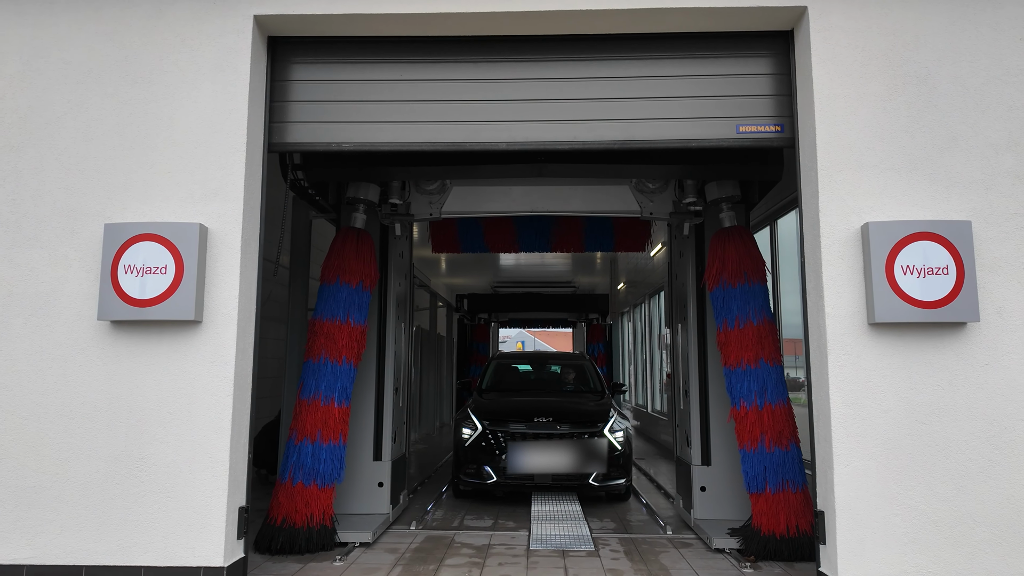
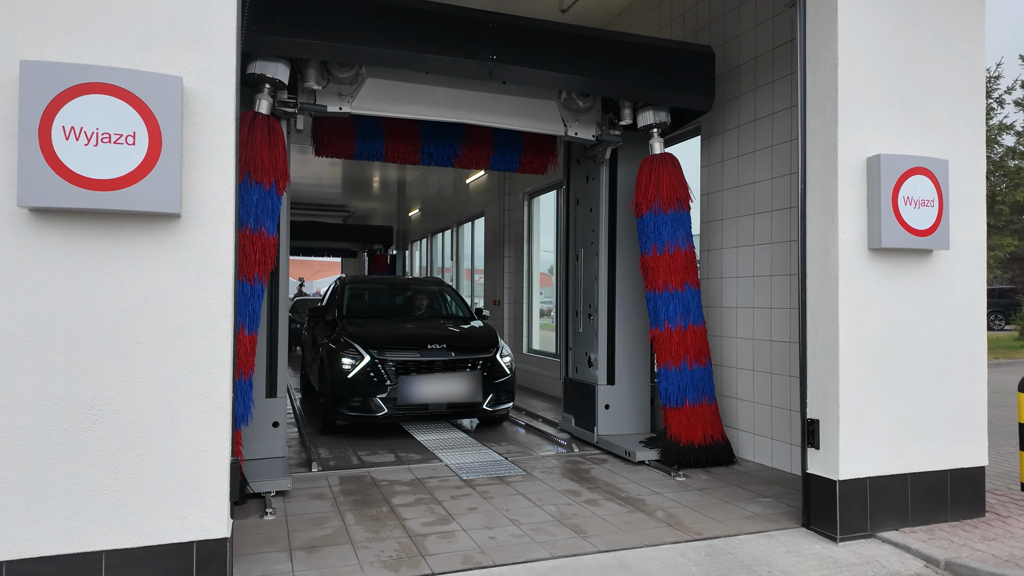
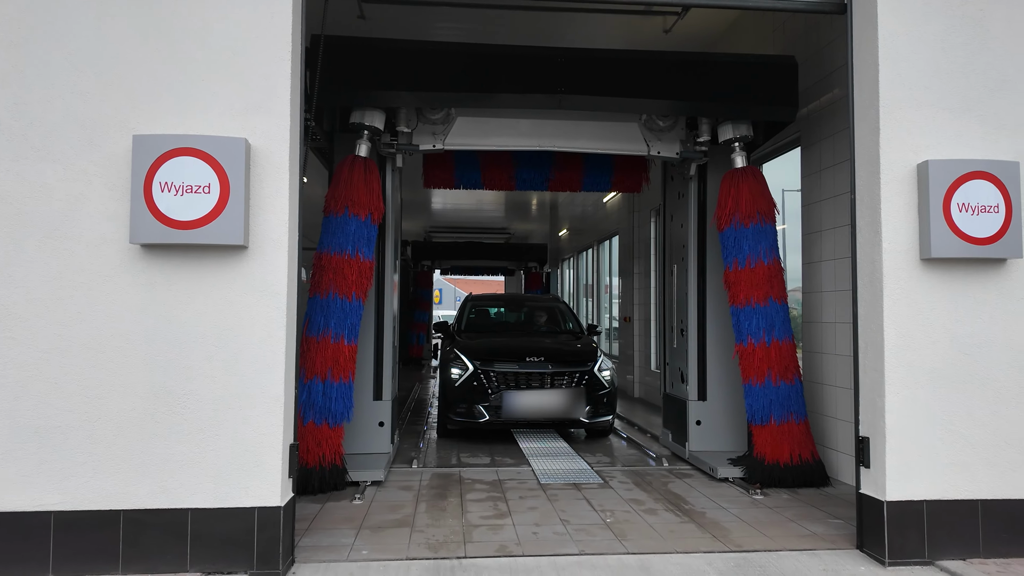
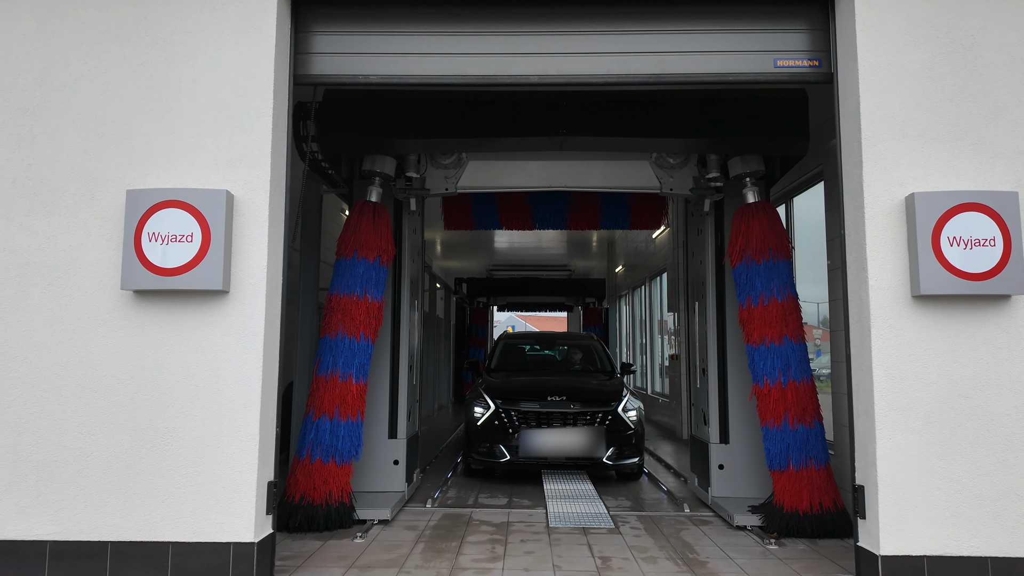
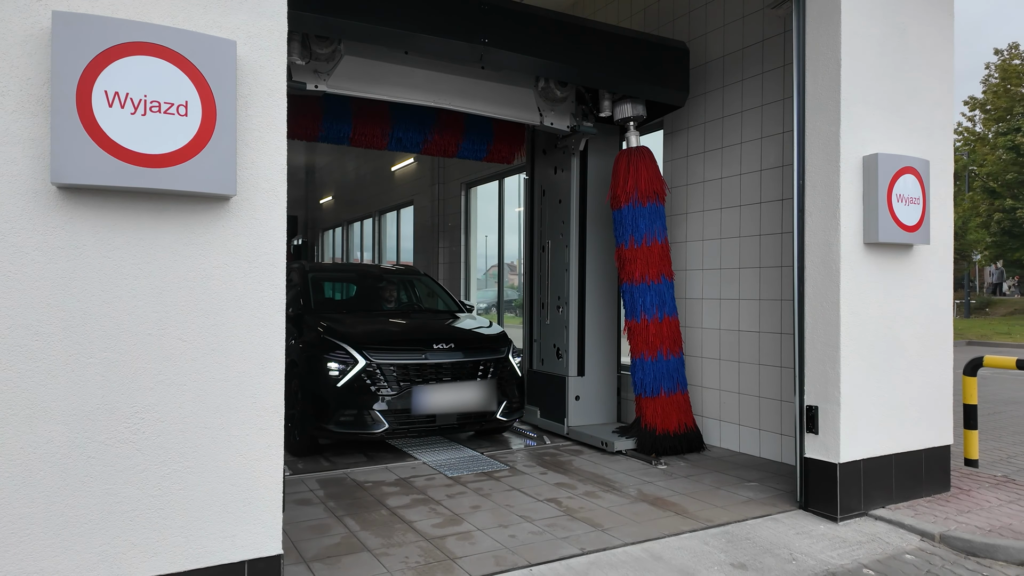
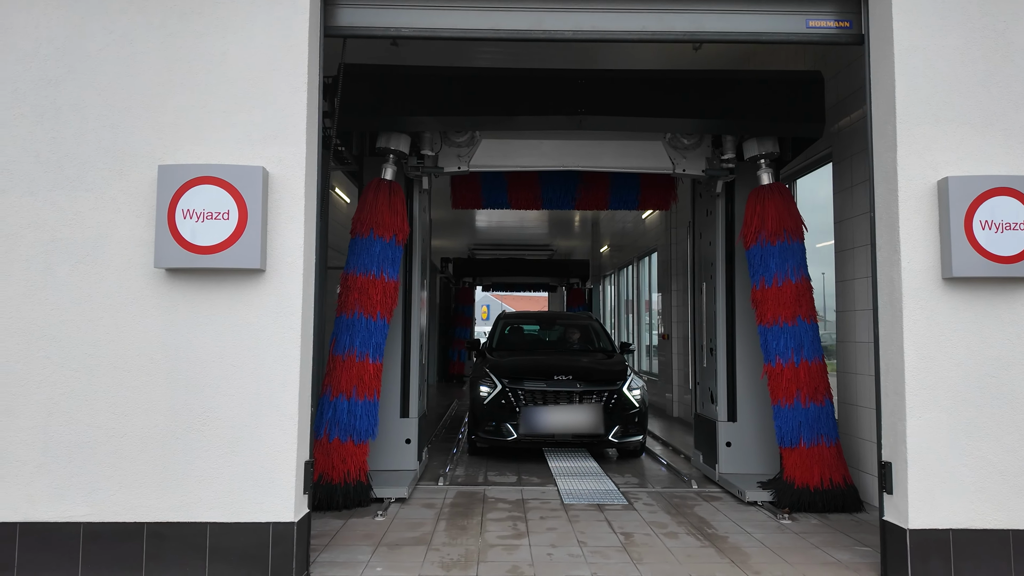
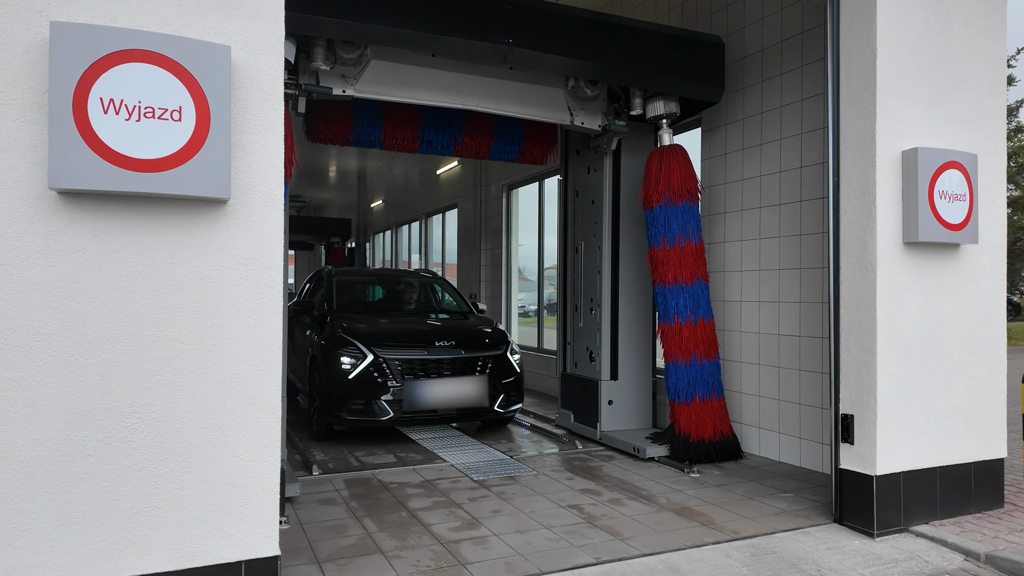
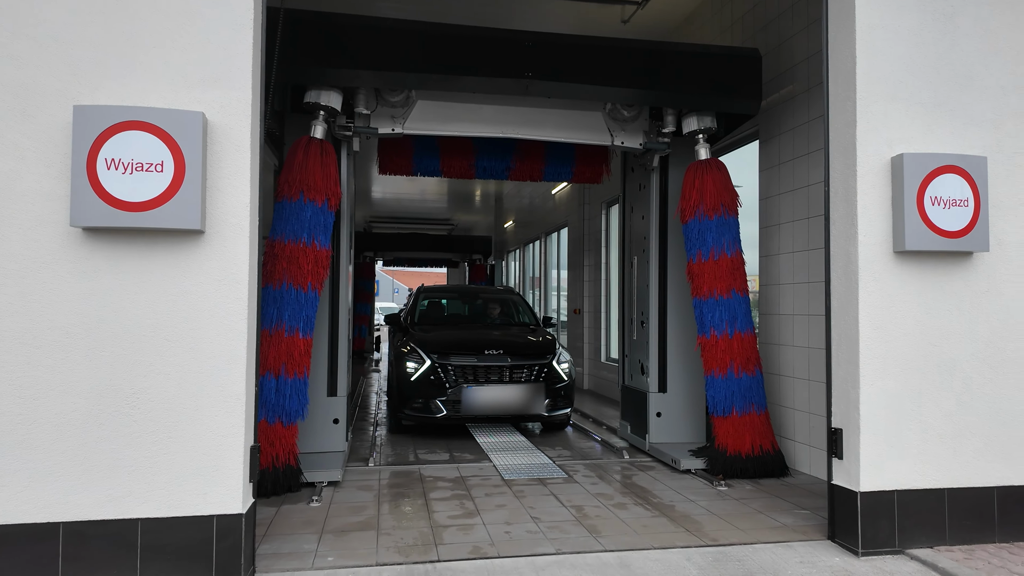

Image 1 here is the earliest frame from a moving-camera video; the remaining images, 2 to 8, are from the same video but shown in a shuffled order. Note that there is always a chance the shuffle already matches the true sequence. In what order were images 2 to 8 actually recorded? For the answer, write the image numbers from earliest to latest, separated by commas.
4, 6, 3, 8, 2, 7, 5
